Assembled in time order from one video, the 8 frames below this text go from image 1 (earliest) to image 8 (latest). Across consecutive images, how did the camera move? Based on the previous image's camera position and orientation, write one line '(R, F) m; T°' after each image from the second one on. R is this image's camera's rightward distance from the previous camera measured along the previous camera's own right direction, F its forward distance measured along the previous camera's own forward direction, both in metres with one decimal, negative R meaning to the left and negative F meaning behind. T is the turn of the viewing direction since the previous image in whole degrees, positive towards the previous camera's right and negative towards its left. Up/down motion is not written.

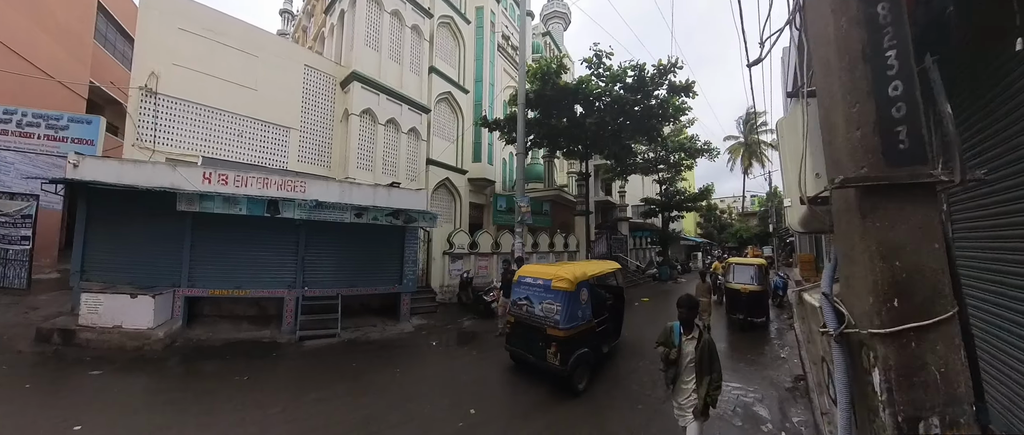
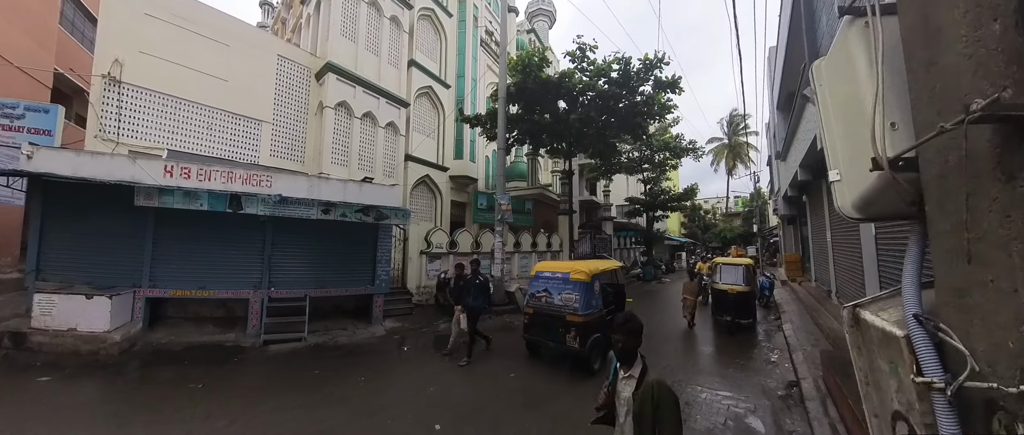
(+0.1, +0.4) m; +1°
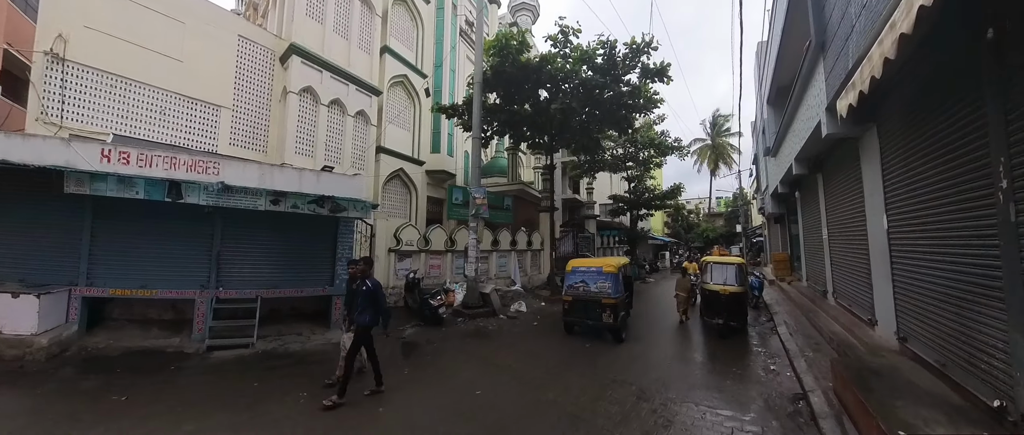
(+0.1, +0.7) m; +2°
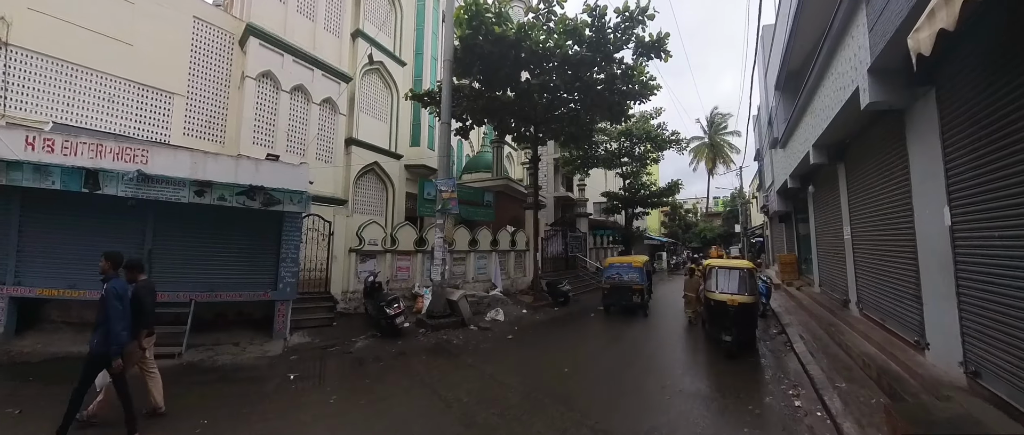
(+0.3, +1.1) m; 0°
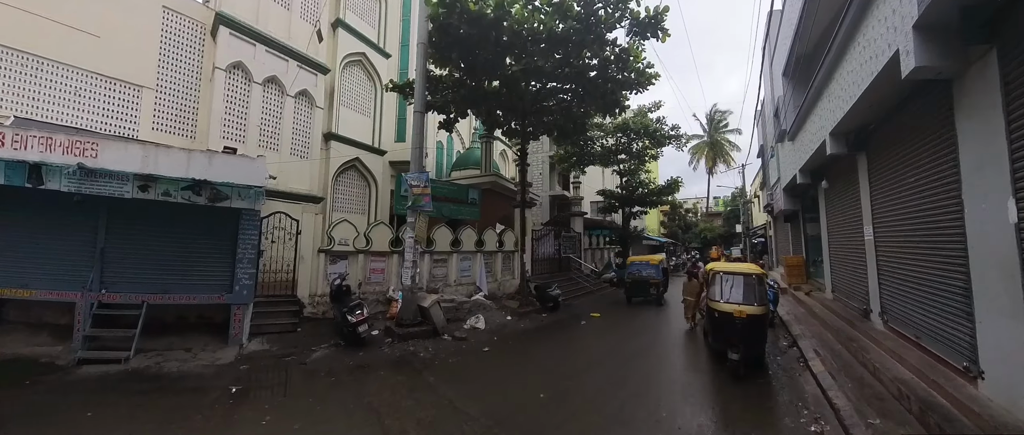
(+0.2, +0.7) m; 0°
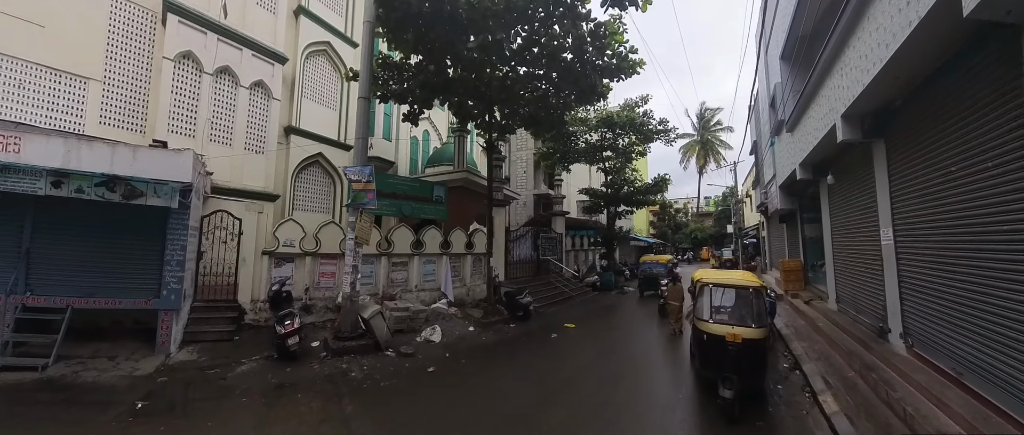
(+0.3, +0.9) m; +1°
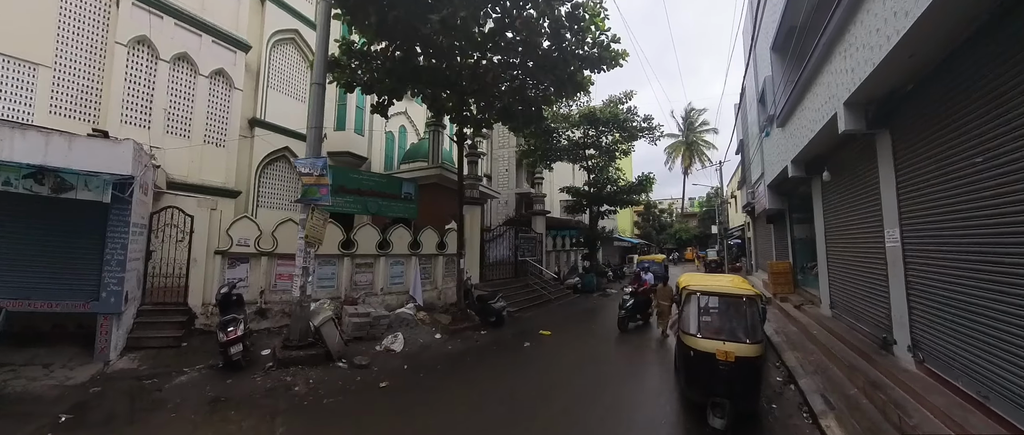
(+0.2, +0.5) m; +1°
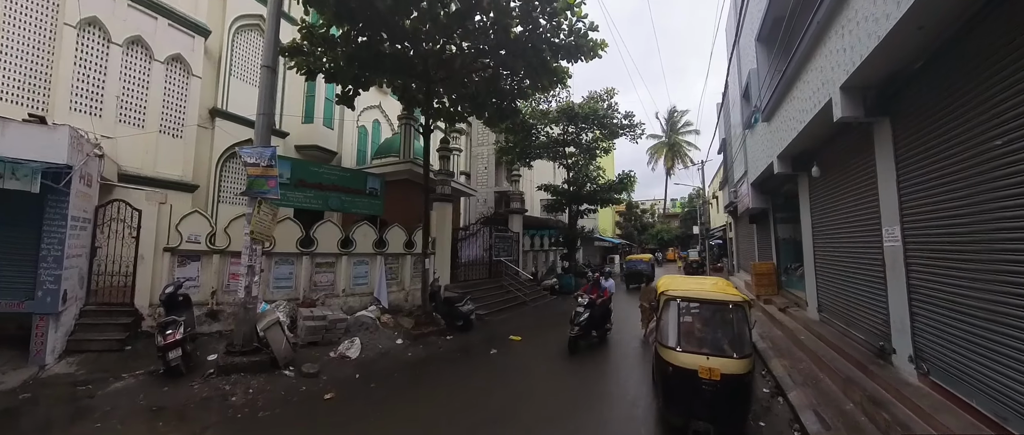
(+0.1, +0.4) m; +2°
